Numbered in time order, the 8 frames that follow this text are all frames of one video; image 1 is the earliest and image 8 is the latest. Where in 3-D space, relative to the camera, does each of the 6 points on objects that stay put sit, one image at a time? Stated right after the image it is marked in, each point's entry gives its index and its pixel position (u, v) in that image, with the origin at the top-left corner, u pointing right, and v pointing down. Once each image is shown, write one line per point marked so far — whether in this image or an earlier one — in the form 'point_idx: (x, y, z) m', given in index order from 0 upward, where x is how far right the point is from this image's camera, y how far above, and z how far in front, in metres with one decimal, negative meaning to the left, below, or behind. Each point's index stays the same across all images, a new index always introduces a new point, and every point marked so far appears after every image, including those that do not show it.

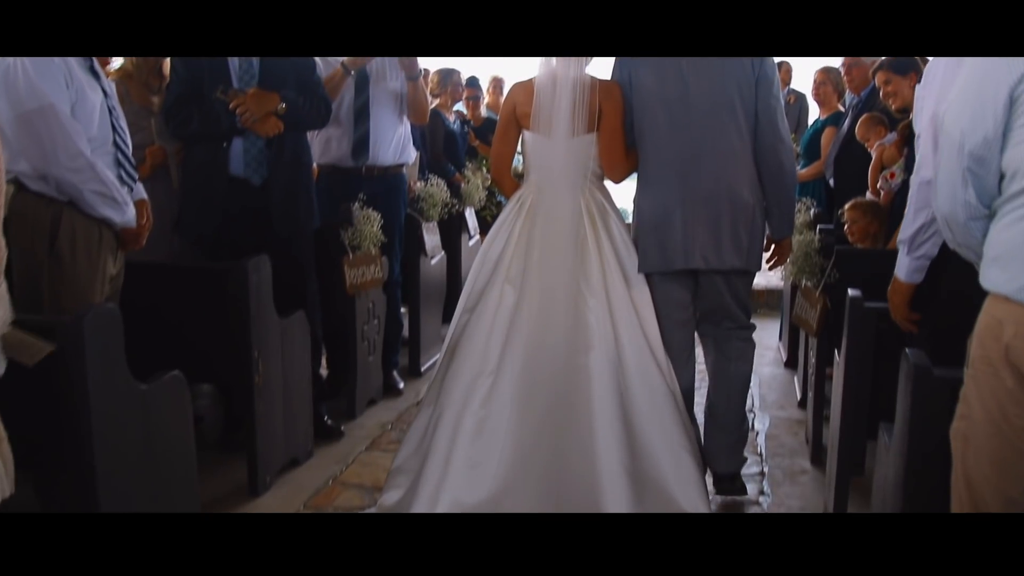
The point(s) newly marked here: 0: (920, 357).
0: (+1.0, -0.2, +2.0) m
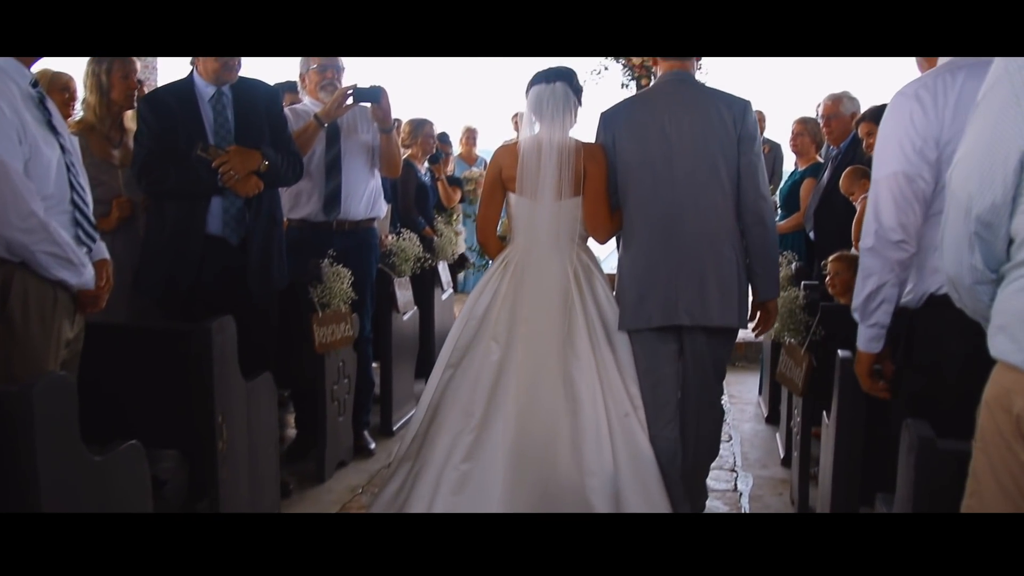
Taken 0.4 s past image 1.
0: (+0.9, -0.3, +1.9) m
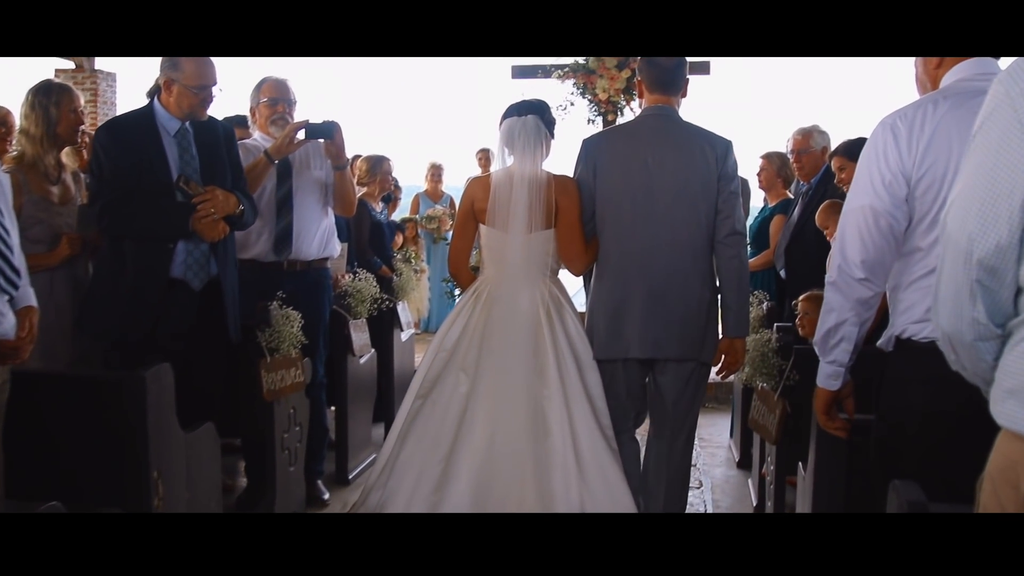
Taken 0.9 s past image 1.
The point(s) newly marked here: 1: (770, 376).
0: (+0.8, -0.4, +1.8) m
1: (+0.9, -0.3, +3.1) m
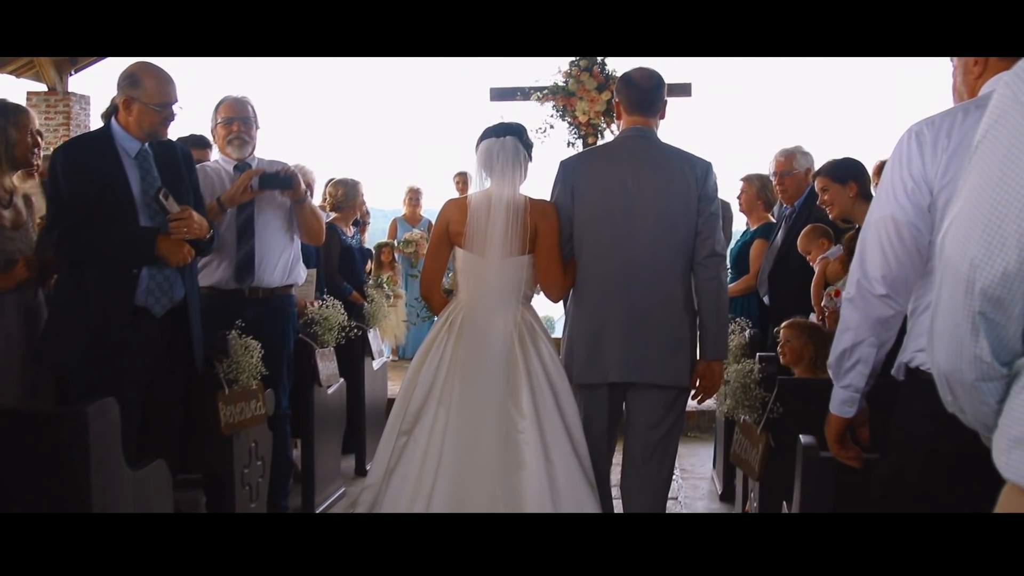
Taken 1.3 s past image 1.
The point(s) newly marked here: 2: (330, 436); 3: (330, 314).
0: (+0.8, -0.5, +1.6) m
1: (+0.8, -0.4, +2.9) m
2: (-0.9, -0.7, +4.1) m
3: (-0.8, -0.1, +3.8) m
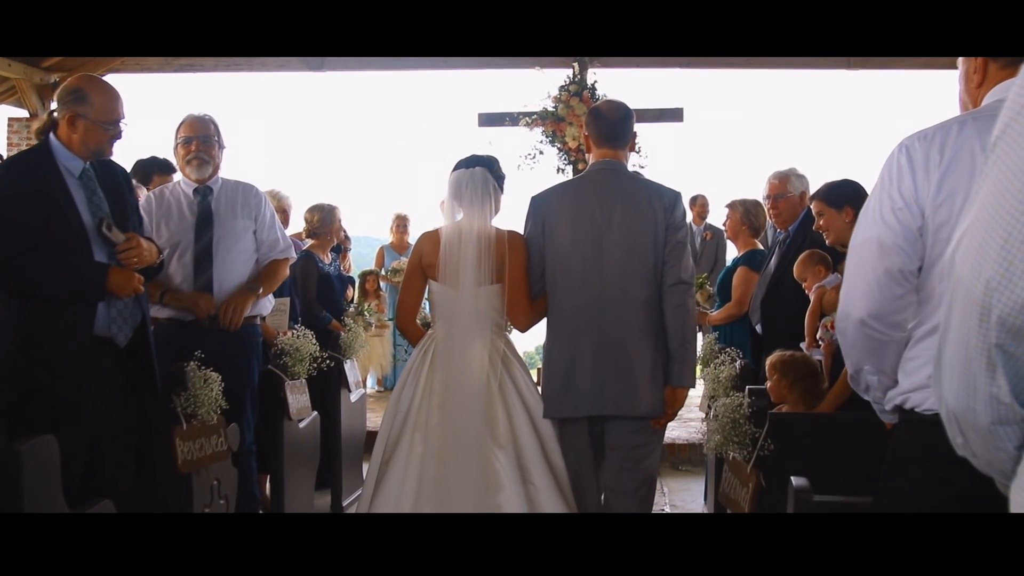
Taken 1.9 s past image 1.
0: (+0.7, -0.5, +1.5) m
1: (+0.8, -0.5, +2.8) m
2: (-1.0, -0.8, +3.9) m
3: (-0.9, -0.2, +3.6) m
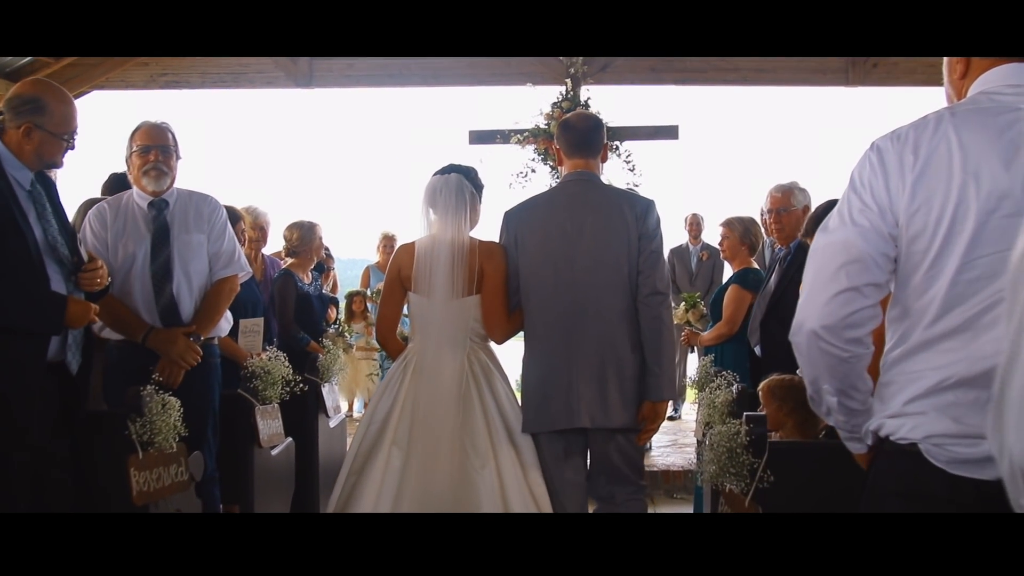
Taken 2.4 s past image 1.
0: (+0.6, -0.5, +1.3) m
1: (+0.7, -0.6, +2.6) m
2: (-1.0, -0.9, +3.6) m
3: (-1.0, -0.3, +3.4) m
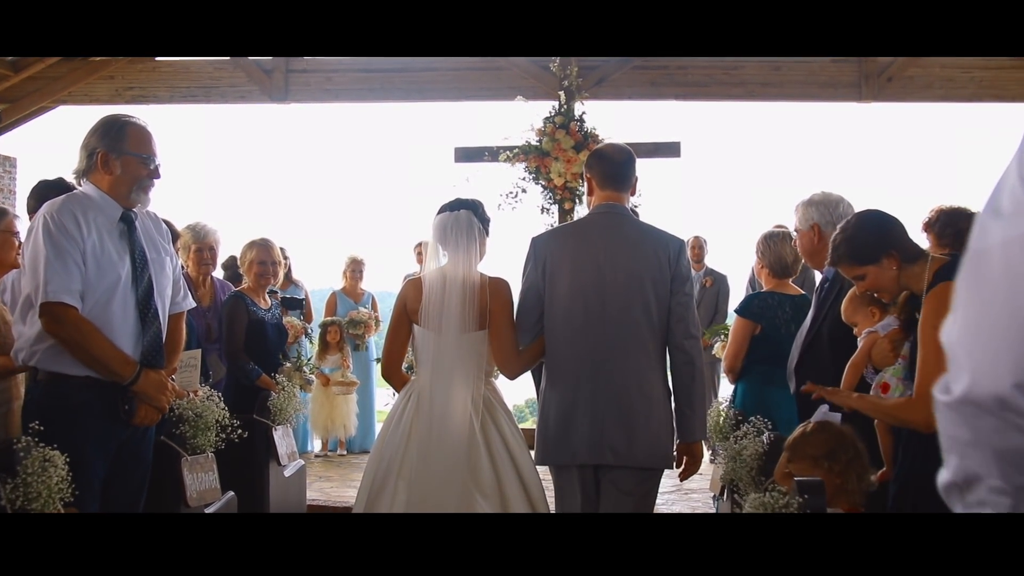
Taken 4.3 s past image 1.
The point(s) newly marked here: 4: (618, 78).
0: (+0.6, -0.6, +0.7) m
1: (+0.6, -0.6, +2.0) m
2: (-1.1, -1.0, +3.1) m
3: (-1.0, -0.4, +2.8) m
4: (+0.9, +1.8, +7.3) m
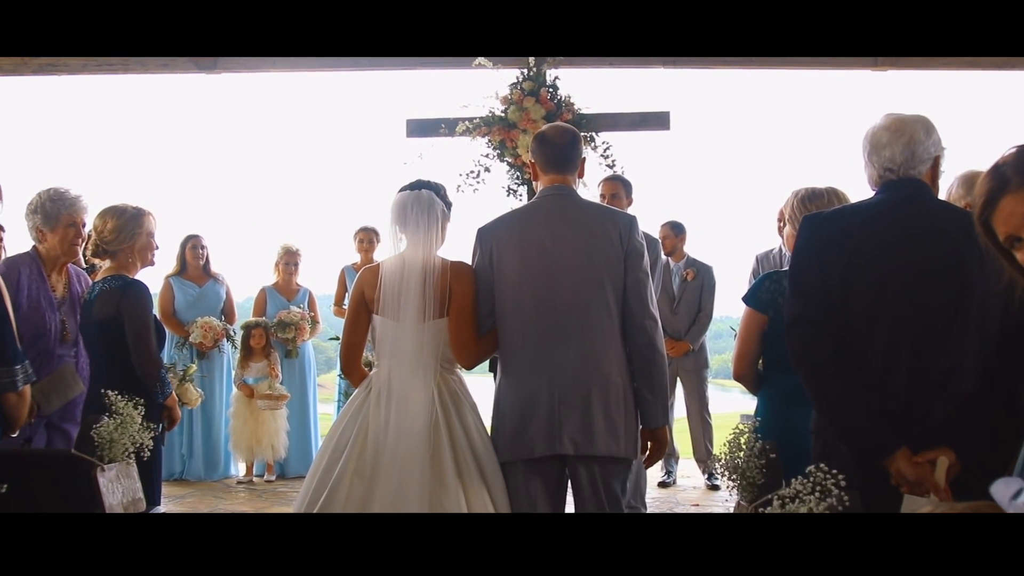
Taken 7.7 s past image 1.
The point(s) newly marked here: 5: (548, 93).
0: (+0.4, -0.5, -0.3) m
1: (+0.5, -0.6, +1.0) m
2: (-1.3, -1.0, +2.0) m
3: (-1.2, -0.3, +1.8) m
4: (+0.6, +1.8, +6.3) m
5: (+0.2, +1.2, +4.9) m
